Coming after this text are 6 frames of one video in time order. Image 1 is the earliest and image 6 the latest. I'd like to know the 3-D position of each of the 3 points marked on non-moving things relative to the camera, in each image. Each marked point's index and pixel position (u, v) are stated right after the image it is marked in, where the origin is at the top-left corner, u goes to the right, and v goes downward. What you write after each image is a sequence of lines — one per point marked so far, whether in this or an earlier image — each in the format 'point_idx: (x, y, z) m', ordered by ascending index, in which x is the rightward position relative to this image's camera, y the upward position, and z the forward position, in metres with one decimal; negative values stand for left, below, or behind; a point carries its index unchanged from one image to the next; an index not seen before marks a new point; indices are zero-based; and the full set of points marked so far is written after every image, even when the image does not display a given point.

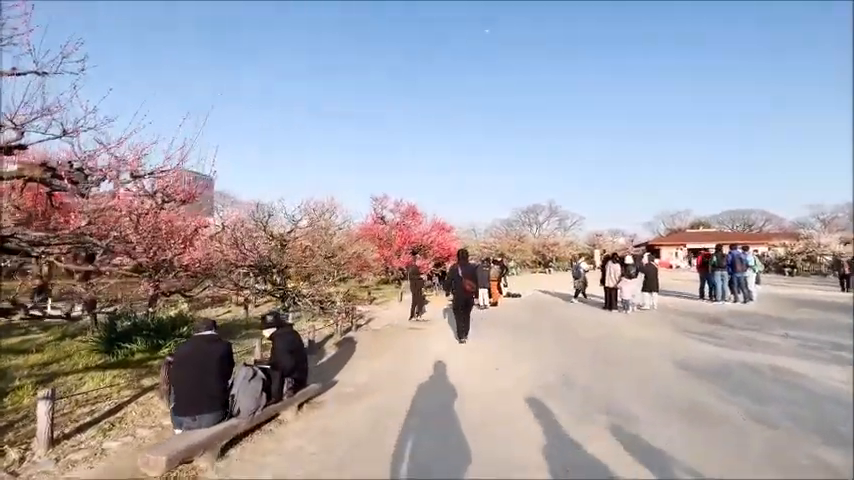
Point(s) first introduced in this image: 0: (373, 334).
0: (-1.4, -2.2, +9.3) m
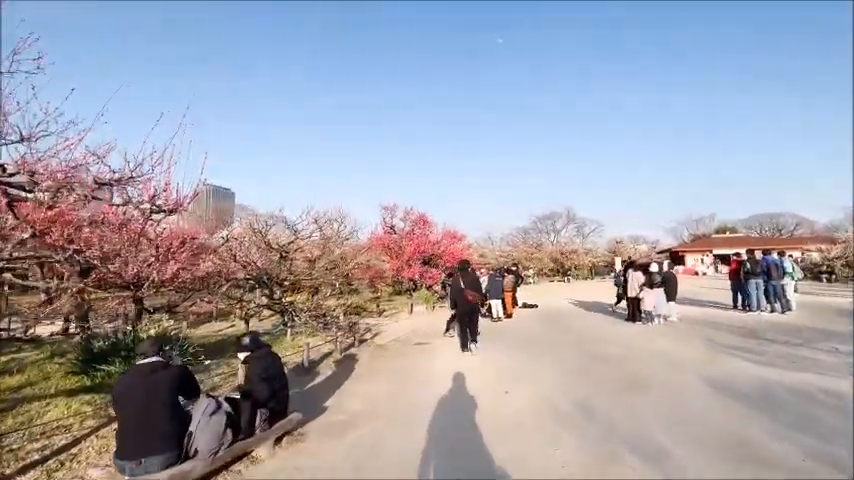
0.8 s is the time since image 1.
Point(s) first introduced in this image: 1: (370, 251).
0: (-1.3, -2.5, +8.7) m
1: (-2.8, -0.5, +18.7) m
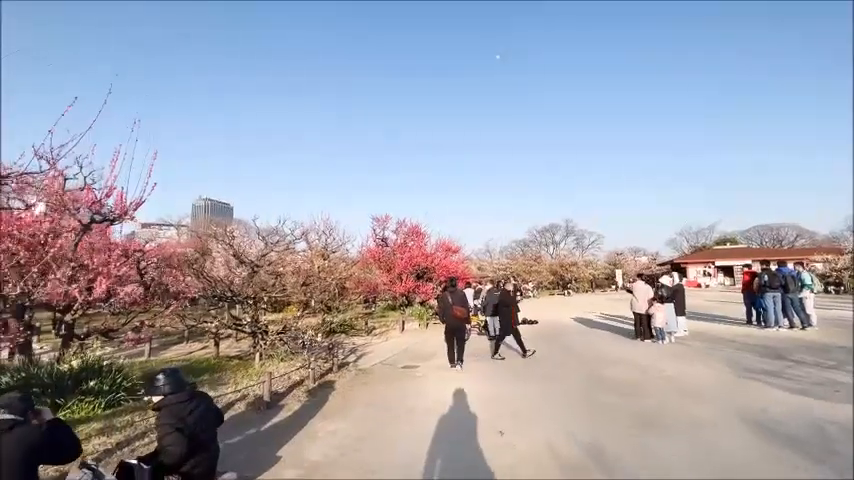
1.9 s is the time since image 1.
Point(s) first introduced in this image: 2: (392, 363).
0: (-1.5, -2.7, +7.8) m
1: (-3.1, -1.1, +17.8) m
2: (-0.8, -2.9, +9.3) m
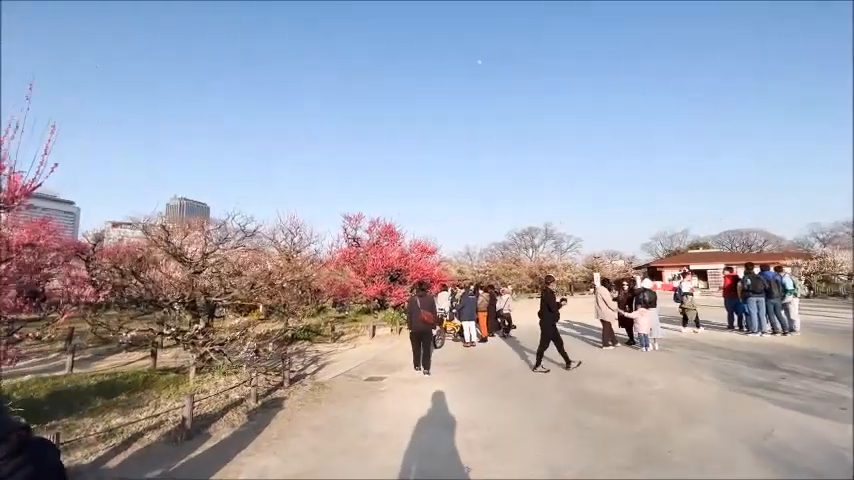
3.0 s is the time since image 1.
0: (-2.2, -2.7, +6.8) m
1: (-4.2, -1.1, +16.8) m
2: (-1.5, -2.9, +8.3) m
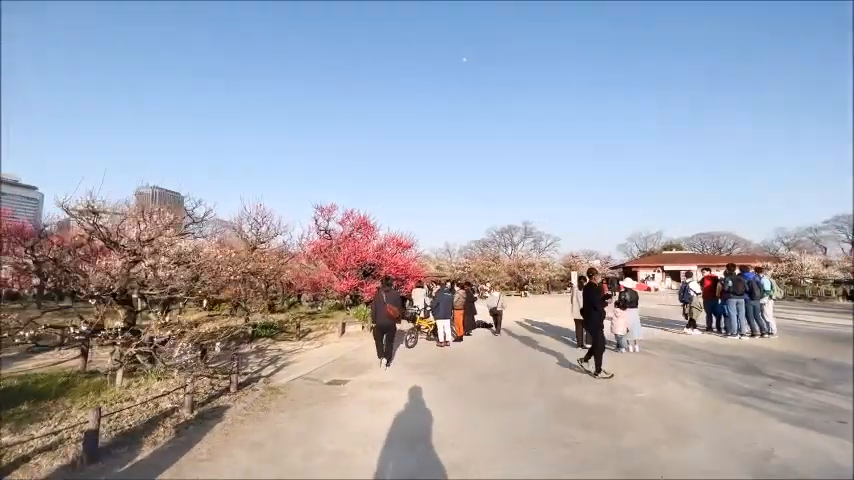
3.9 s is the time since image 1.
0: (-2.7, -2.5, +6.0) m
1: (-5.2, -0.7, +15.9) m
2: (-2.2, -2.7, +7.6) m
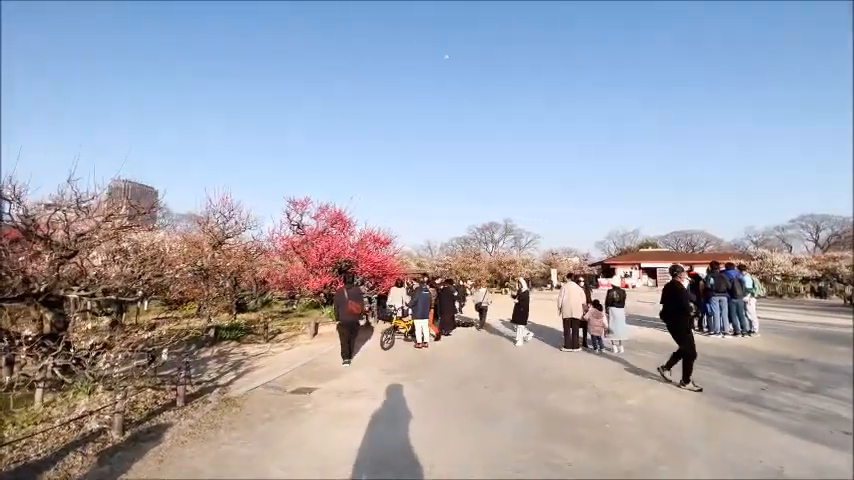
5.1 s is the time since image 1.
0: (-3.1, -2.4, +5.3) m
1: (-6.0, -0.6, +15.0) m
2: (-2.6, -2.6, +6.9) m
